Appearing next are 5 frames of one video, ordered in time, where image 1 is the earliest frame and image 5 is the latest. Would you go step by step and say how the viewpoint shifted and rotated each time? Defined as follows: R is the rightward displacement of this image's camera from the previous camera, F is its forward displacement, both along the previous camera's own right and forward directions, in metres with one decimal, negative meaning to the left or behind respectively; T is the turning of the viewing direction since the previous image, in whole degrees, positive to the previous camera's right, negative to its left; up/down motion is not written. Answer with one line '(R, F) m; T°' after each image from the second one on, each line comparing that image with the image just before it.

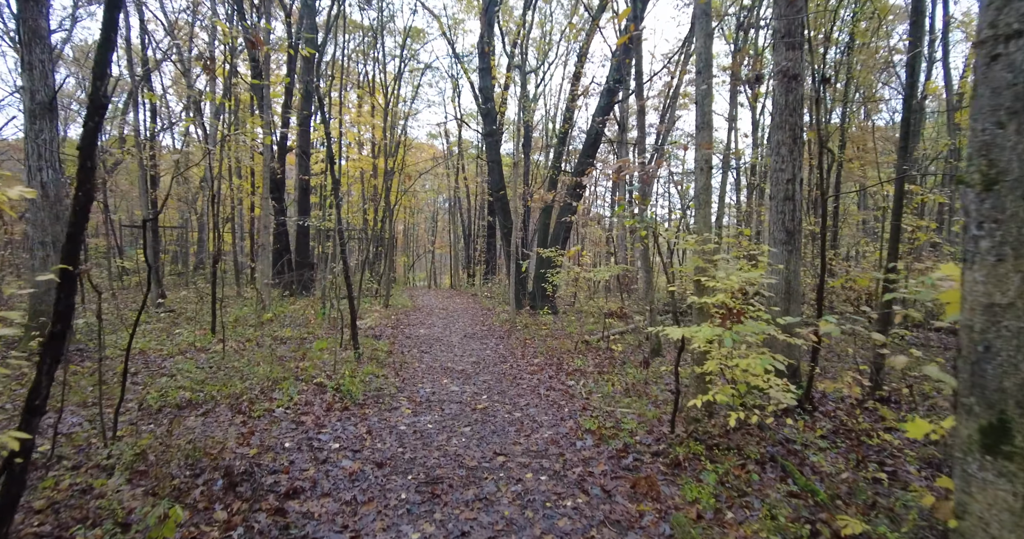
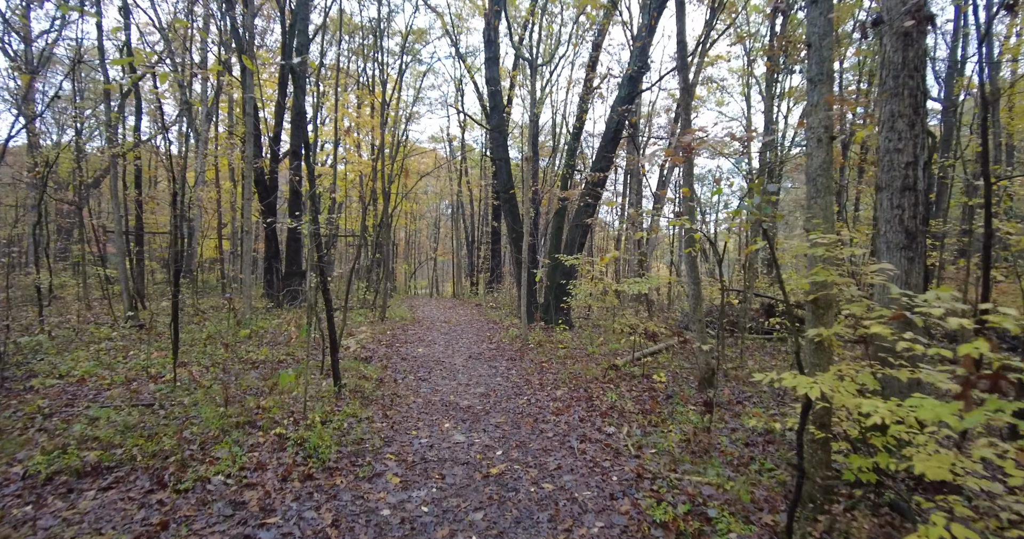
(-0.2, +1.4) m; 0°
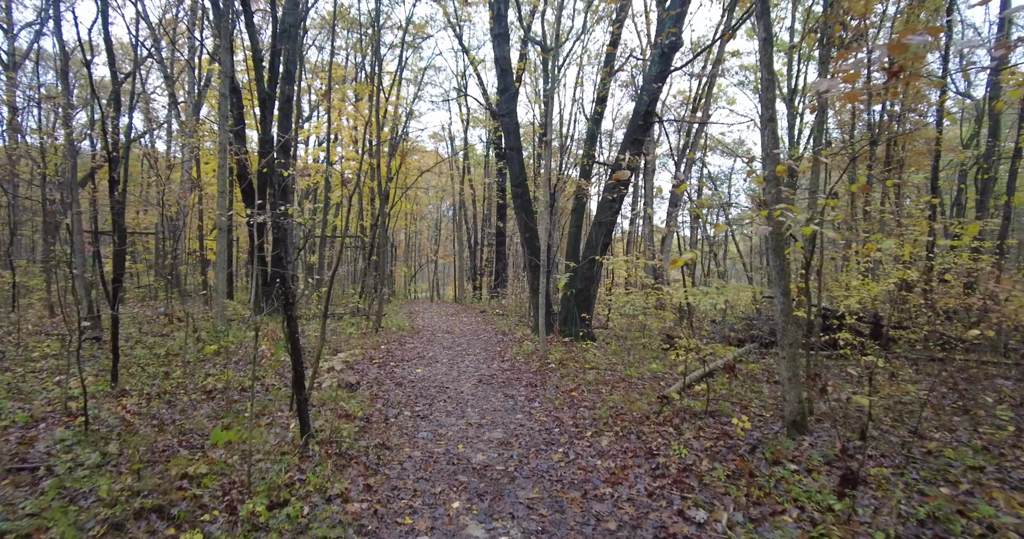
(-0.3, +1.6) m; 0°
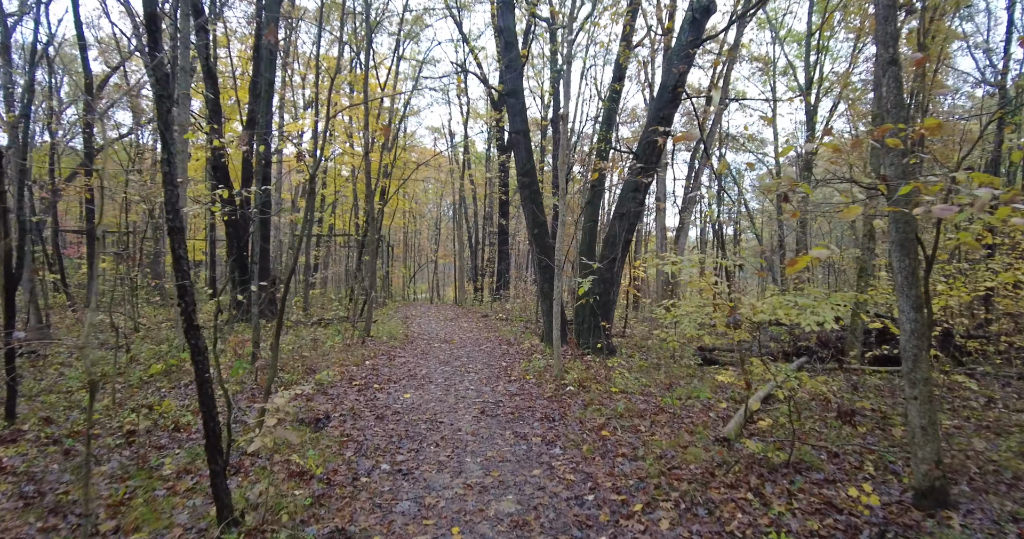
(-0.1, +1.4) m; 0°
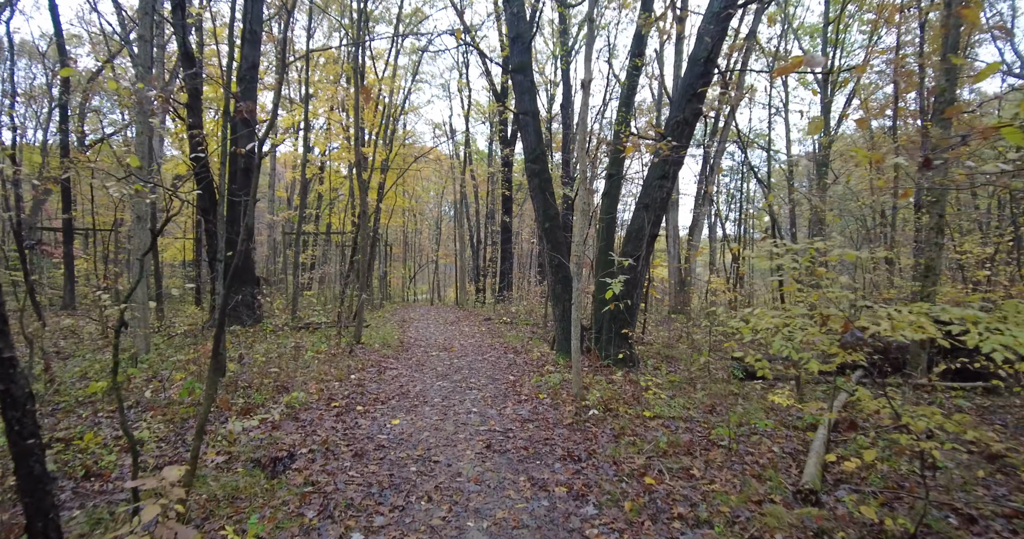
(-0.1, +1.1) m; 0°
